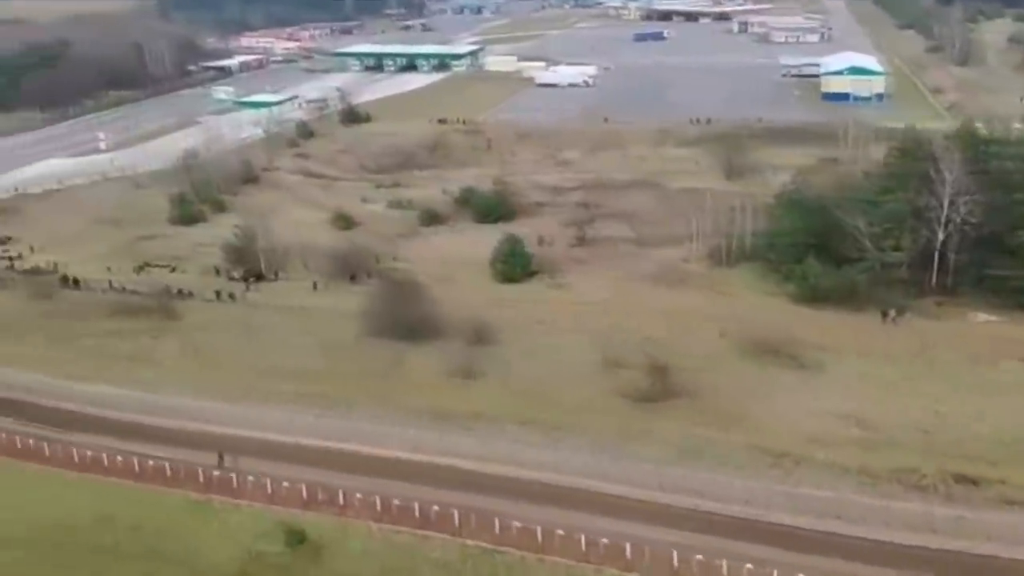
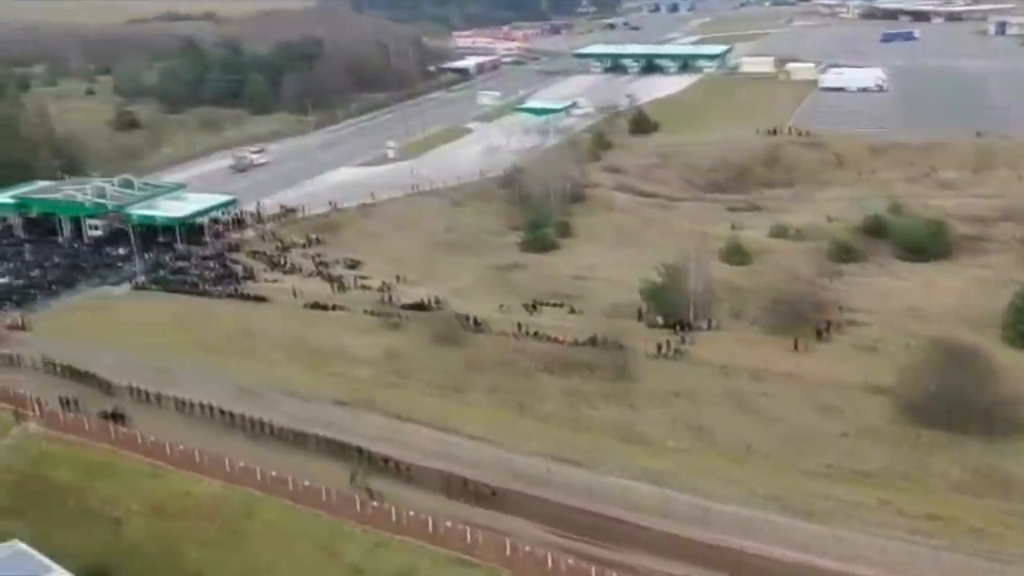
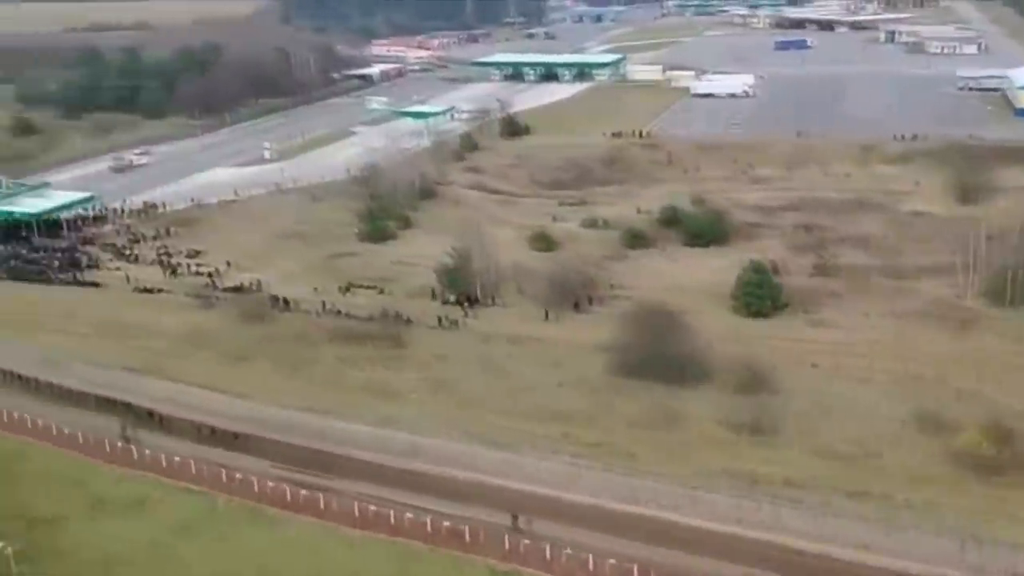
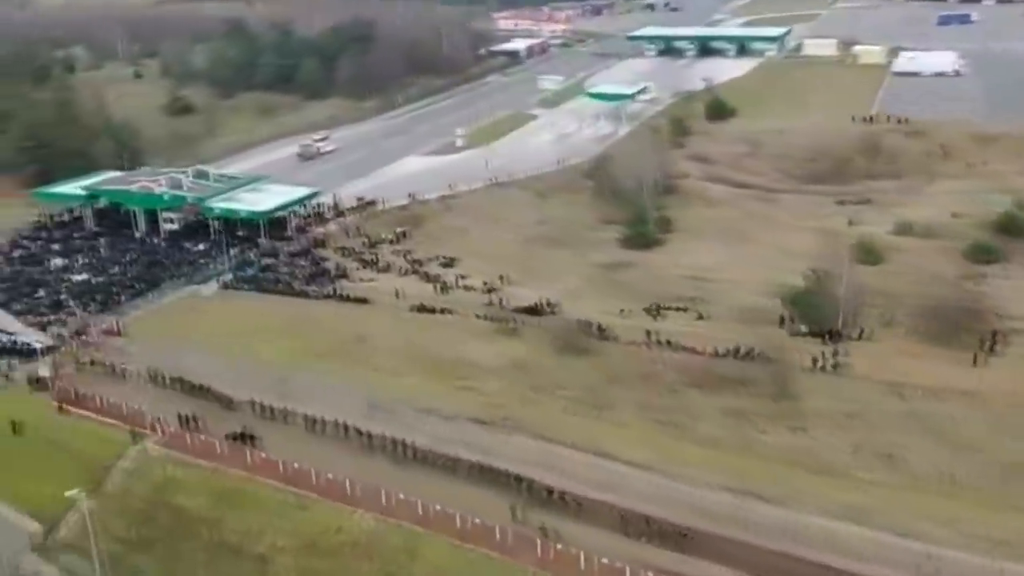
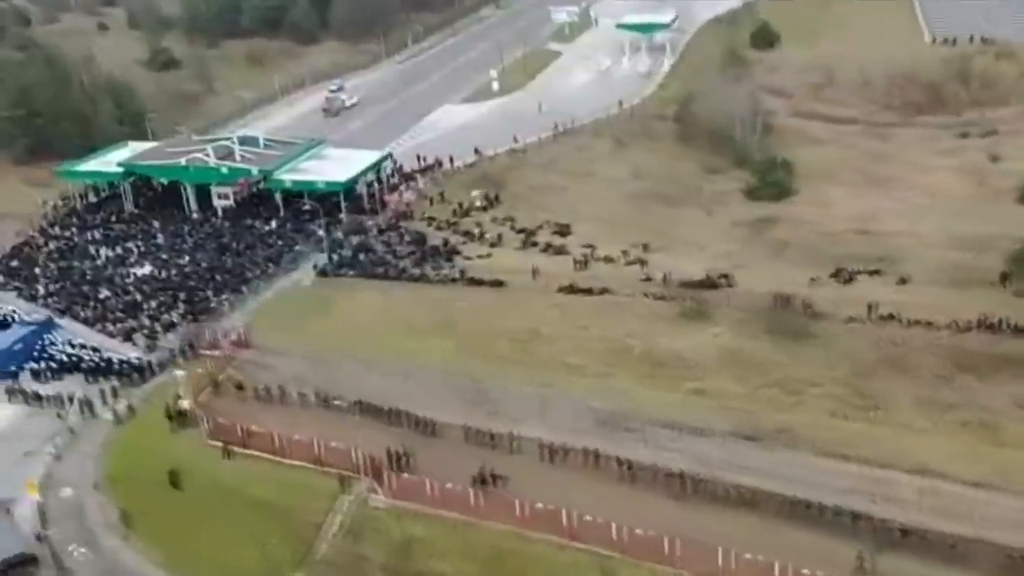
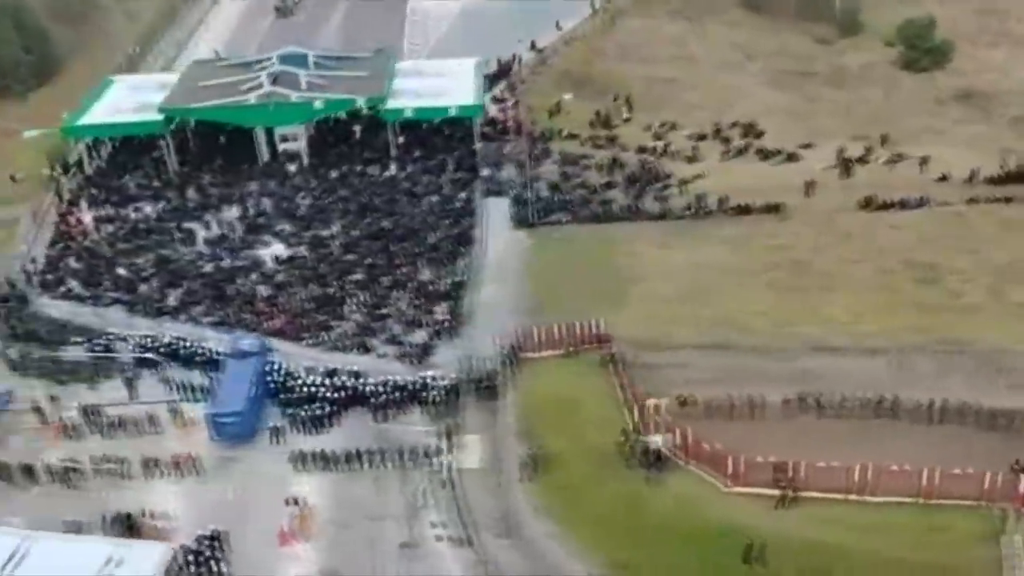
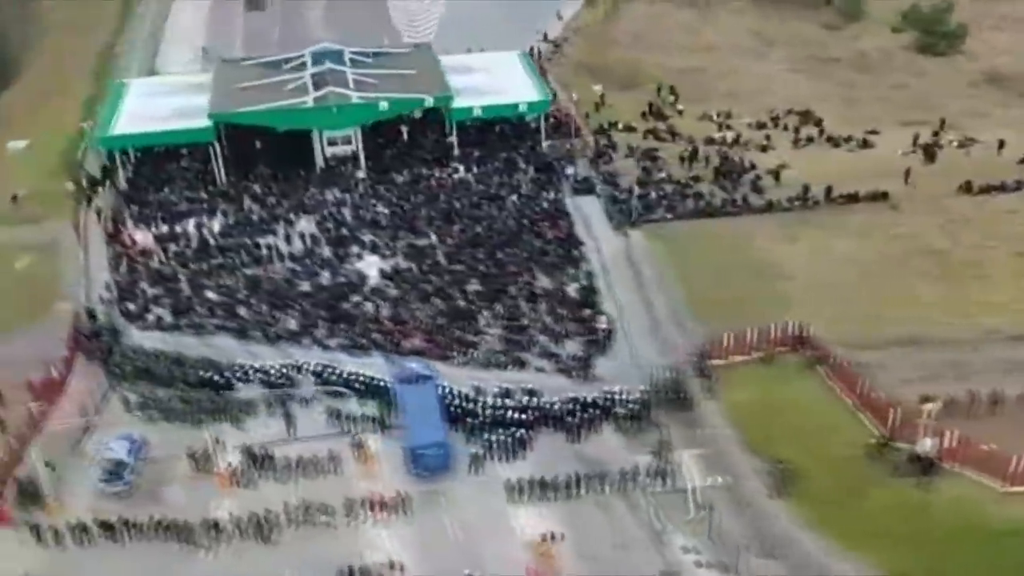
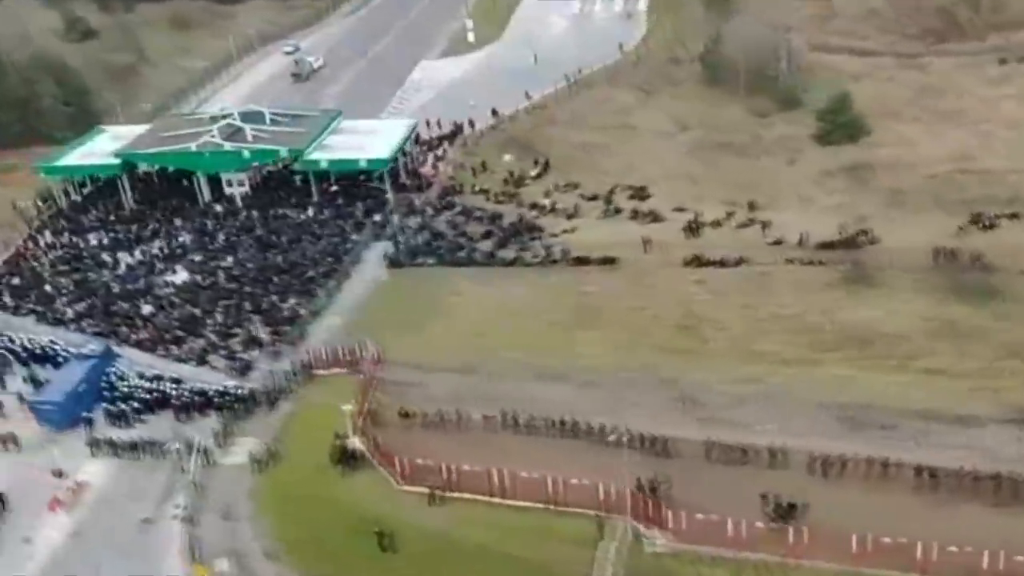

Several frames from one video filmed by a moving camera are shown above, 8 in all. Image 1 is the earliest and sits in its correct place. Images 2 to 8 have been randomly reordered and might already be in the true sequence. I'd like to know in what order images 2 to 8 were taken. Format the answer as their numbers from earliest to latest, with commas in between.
3, 2, 4, 5, 8, 6, 7
